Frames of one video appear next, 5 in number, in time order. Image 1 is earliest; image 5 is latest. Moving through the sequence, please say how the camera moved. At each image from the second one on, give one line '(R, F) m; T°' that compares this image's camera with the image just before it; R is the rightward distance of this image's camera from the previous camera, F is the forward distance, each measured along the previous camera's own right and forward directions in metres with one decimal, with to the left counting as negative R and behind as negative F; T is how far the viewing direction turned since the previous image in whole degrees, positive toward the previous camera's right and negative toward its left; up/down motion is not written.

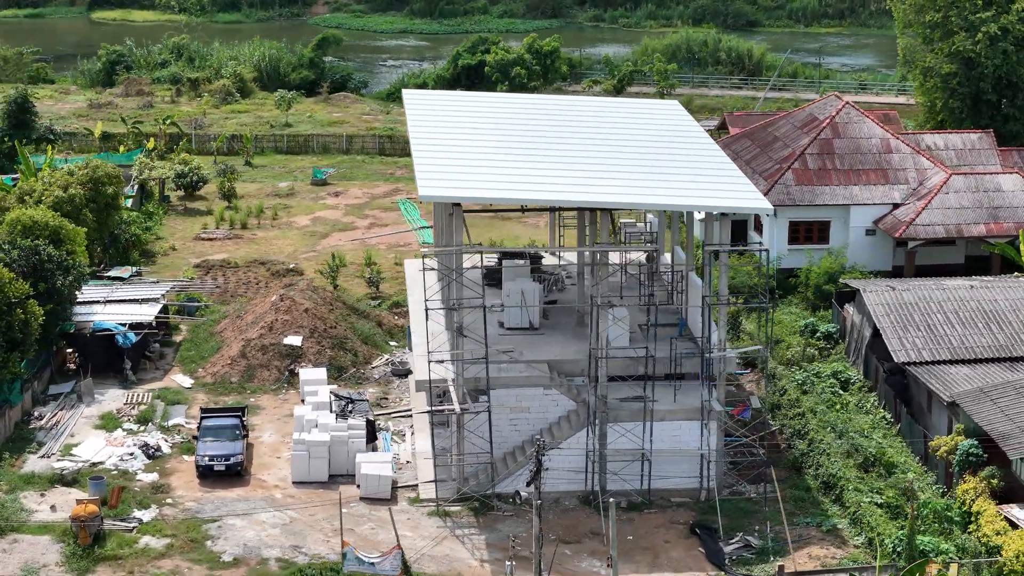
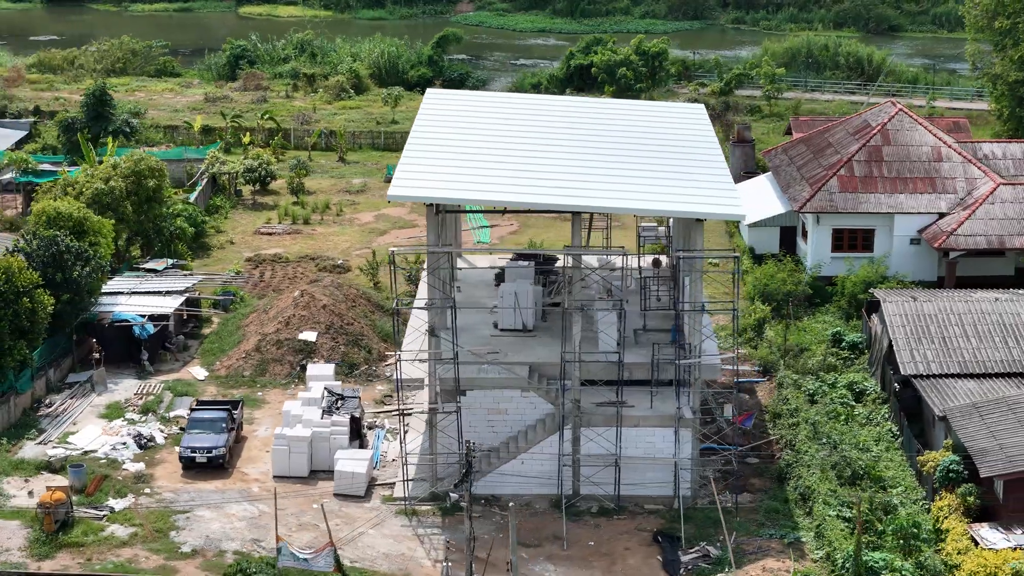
(+3.2, +0.2) m; -6°
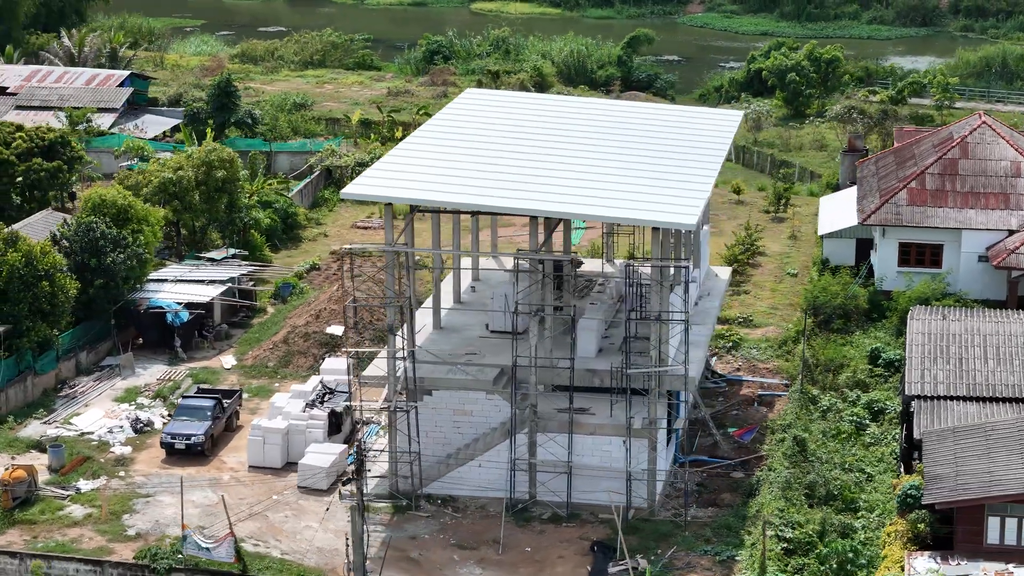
(+5.1, +0.5) m; -9°
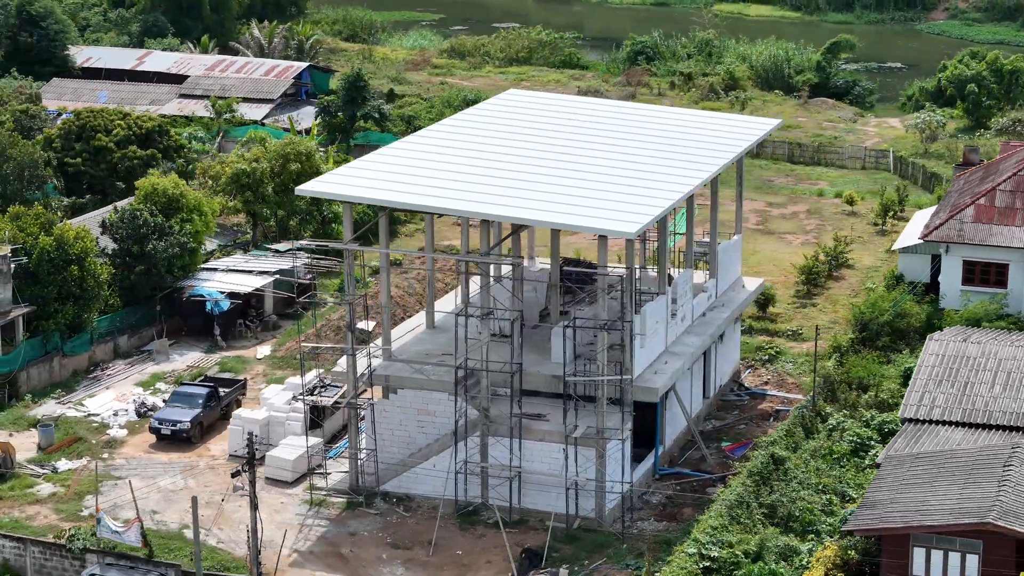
(+5.3, +0.6) m; -9°
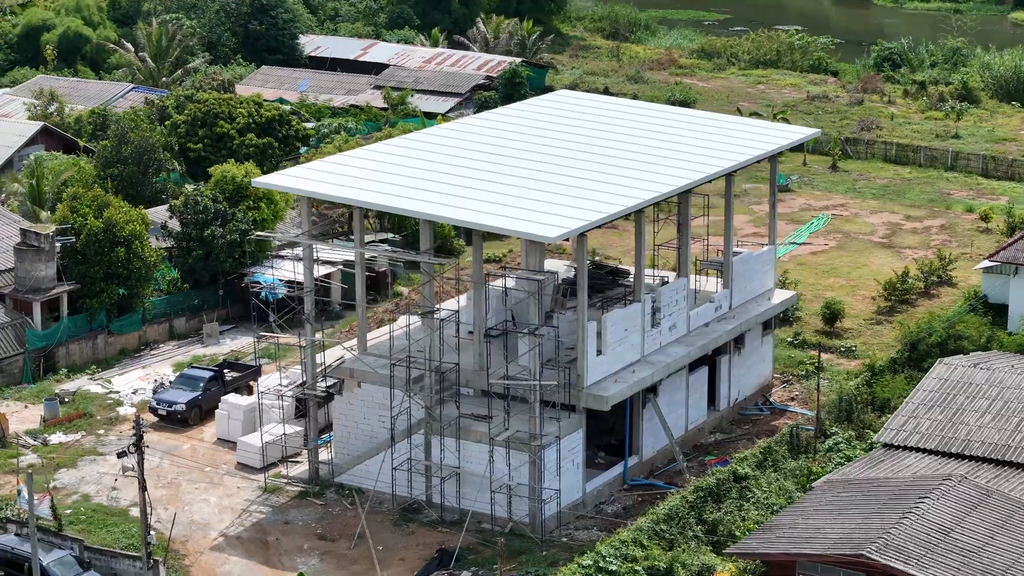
(+6.3, +0.8) m; -11°
